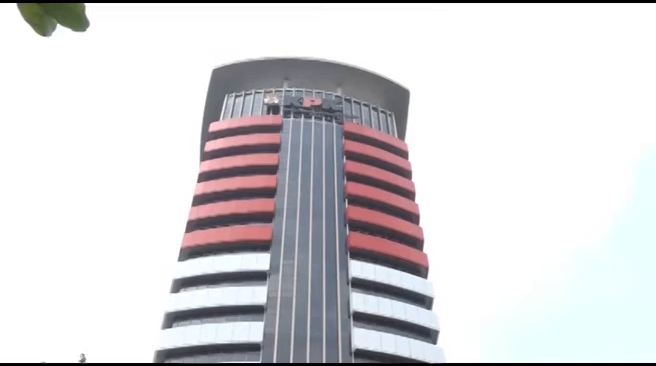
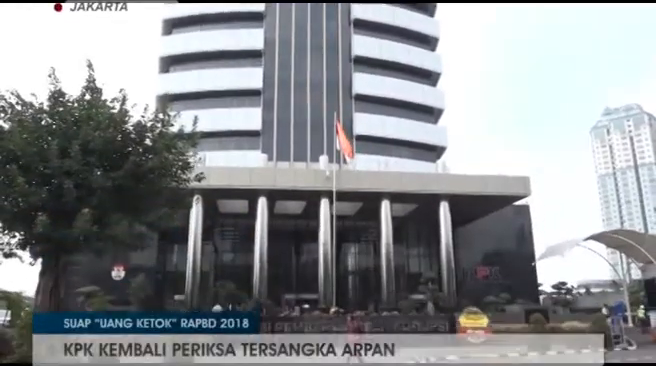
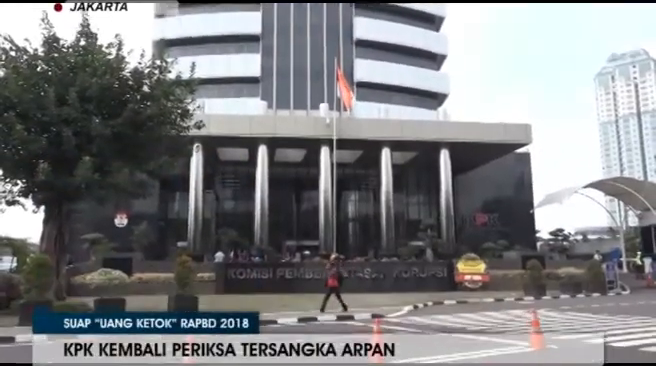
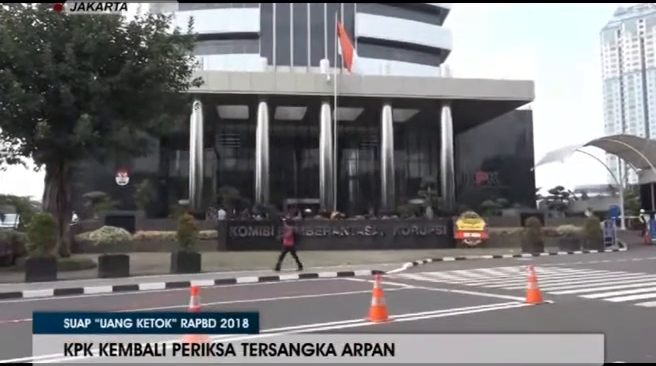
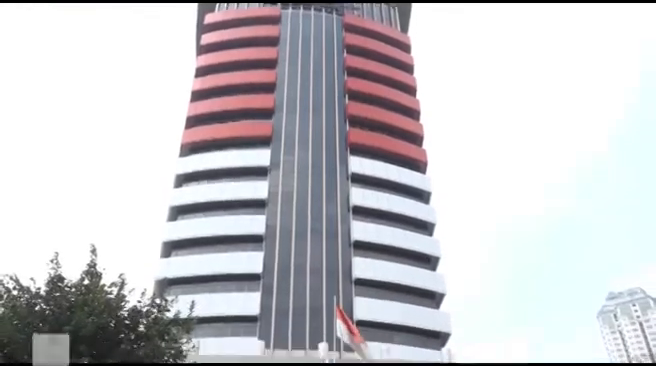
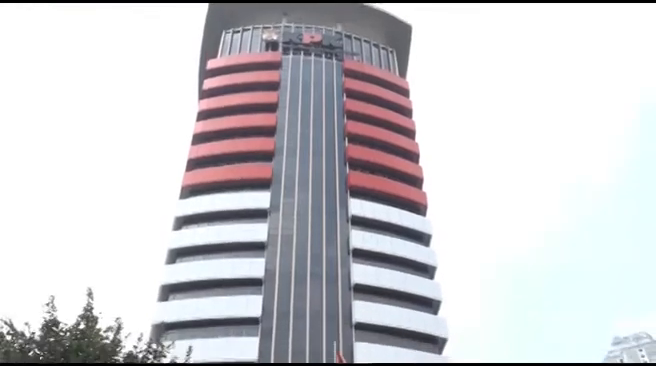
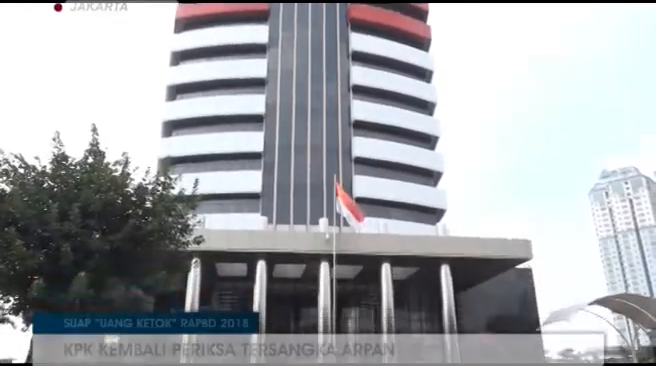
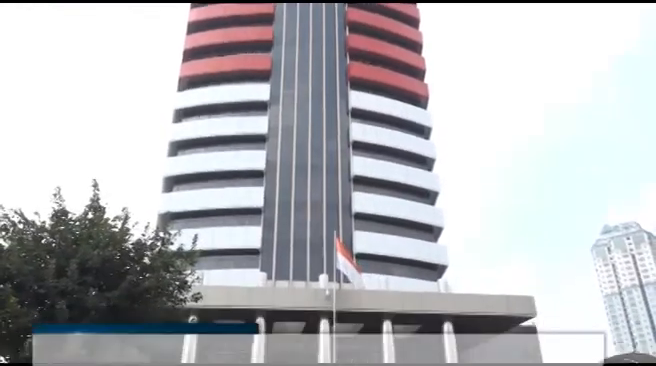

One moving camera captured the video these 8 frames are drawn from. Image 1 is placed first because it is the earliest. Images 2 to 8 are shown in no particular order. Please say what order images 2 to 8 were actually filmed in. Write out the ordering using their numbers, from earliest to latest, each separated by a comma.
6, 5, 8, 7, 2, 3, 4
